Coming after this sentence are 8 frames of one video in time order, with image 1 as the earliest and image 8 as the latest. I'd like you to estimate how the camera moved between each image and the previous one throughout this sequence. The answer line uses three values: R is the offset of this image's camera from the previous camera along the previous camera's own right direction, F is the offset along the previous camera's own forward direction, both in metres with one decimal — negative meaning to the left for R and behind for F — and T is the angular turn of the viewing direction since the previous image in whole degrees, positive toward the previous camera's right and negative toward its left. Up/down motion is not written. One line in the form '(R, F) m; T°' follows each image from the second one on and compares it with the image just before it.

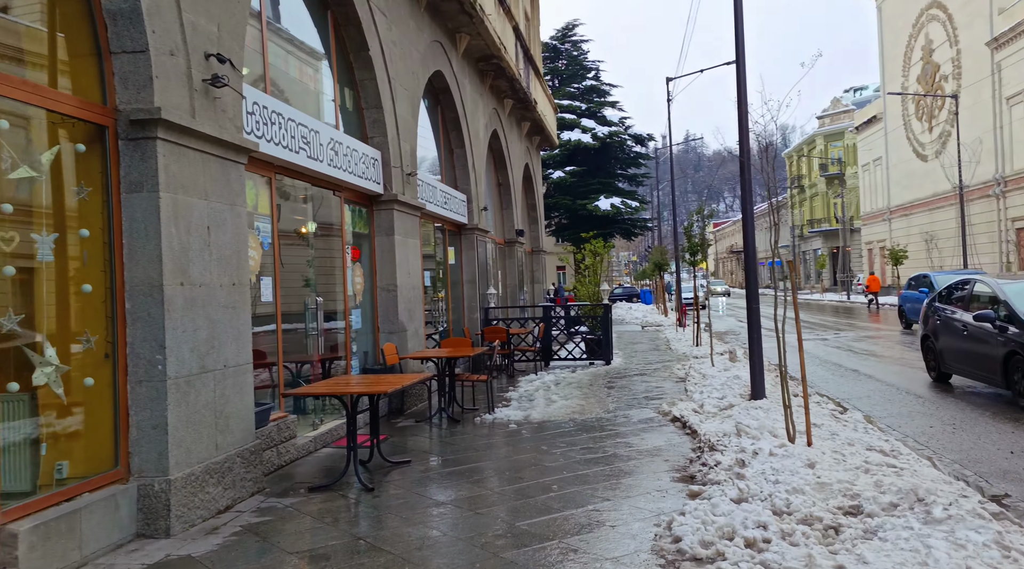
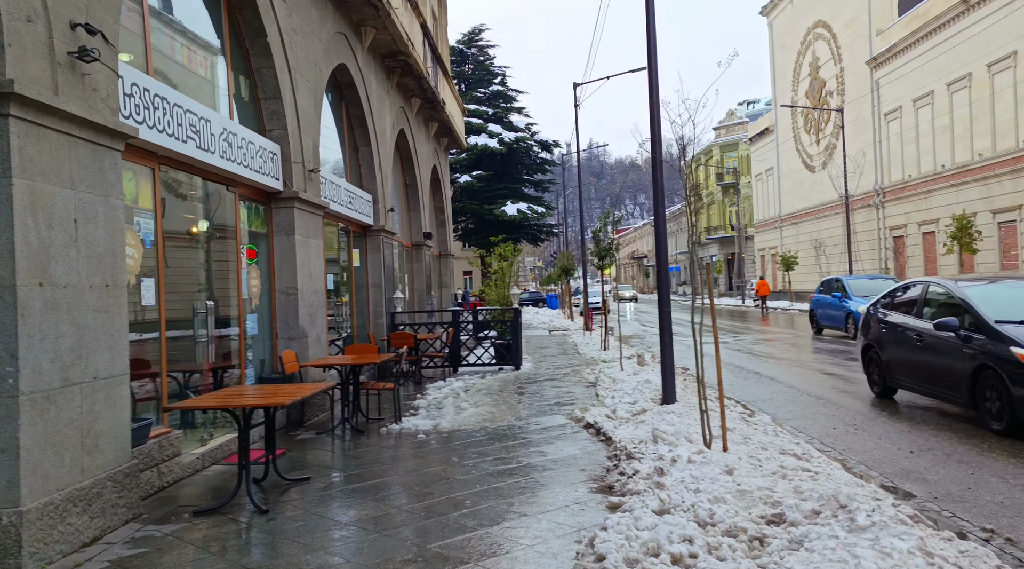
(0.0, +0.3) m; +7°
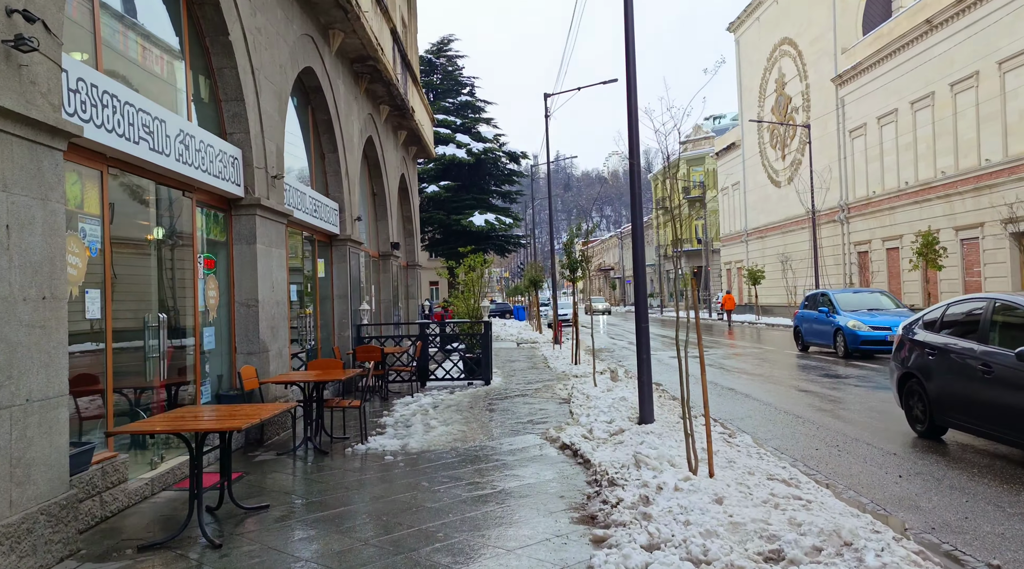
(-0.1, +0.4) m; +2°
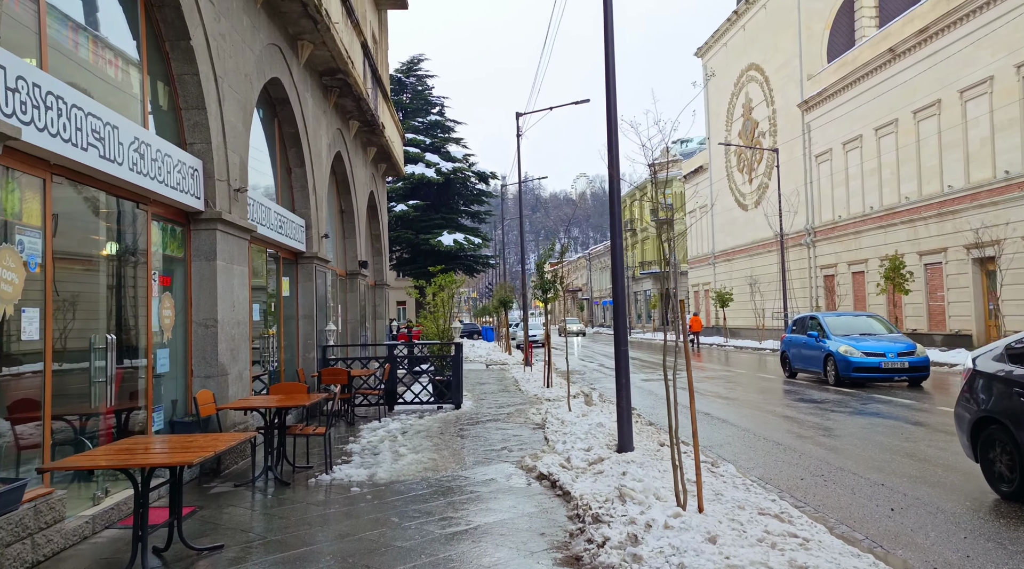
(-0.1, +0.4) m; +2°
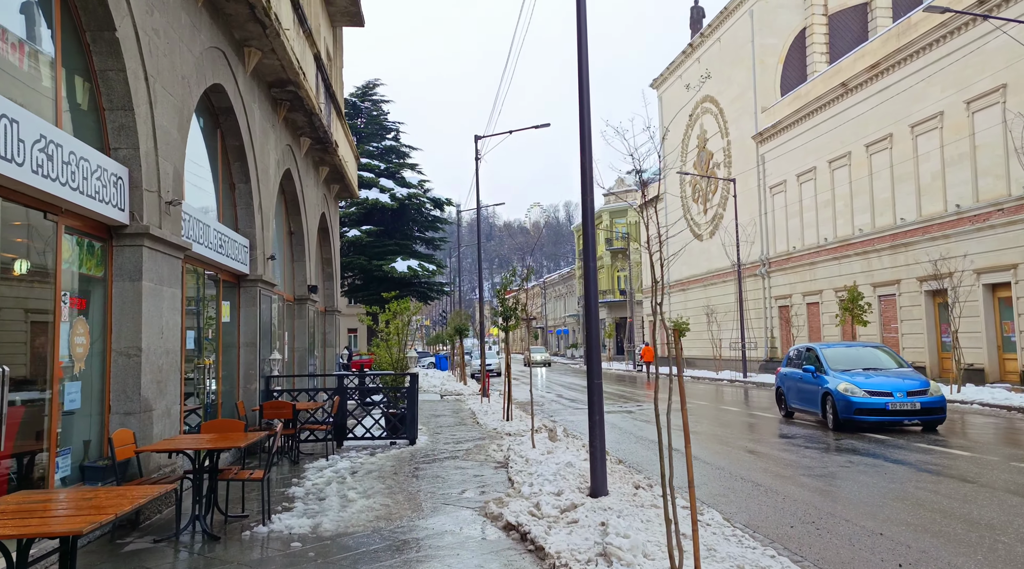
(-0.1, +0.8) m; +3°
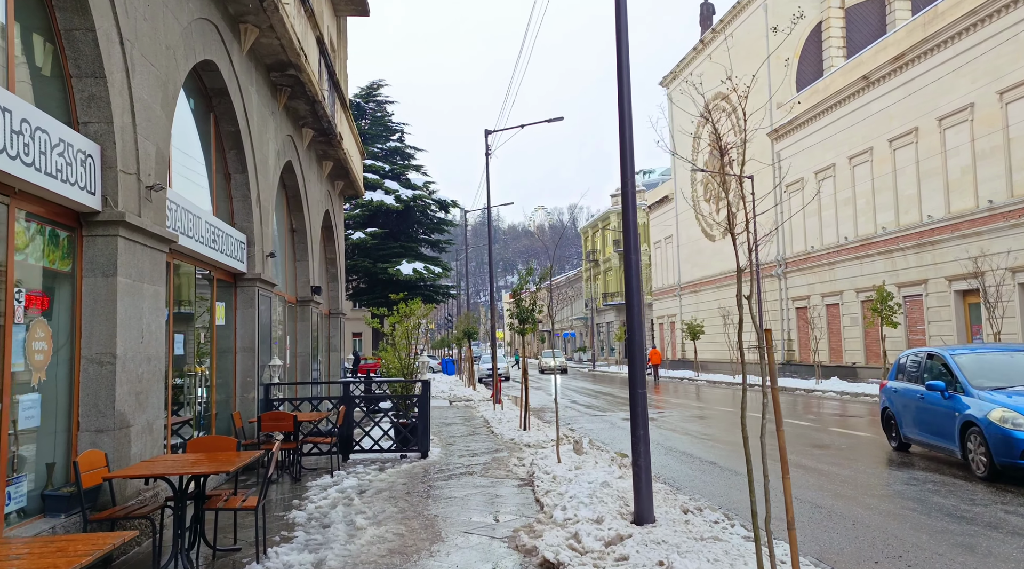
(-0.2, +1.0) m; 0°
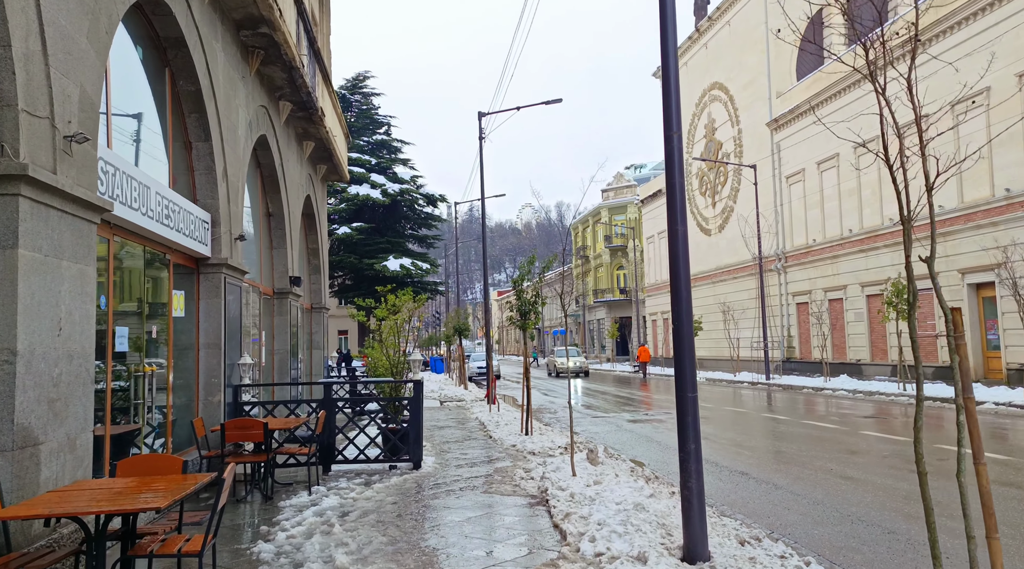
(-0.2, +1.4) m; +1°
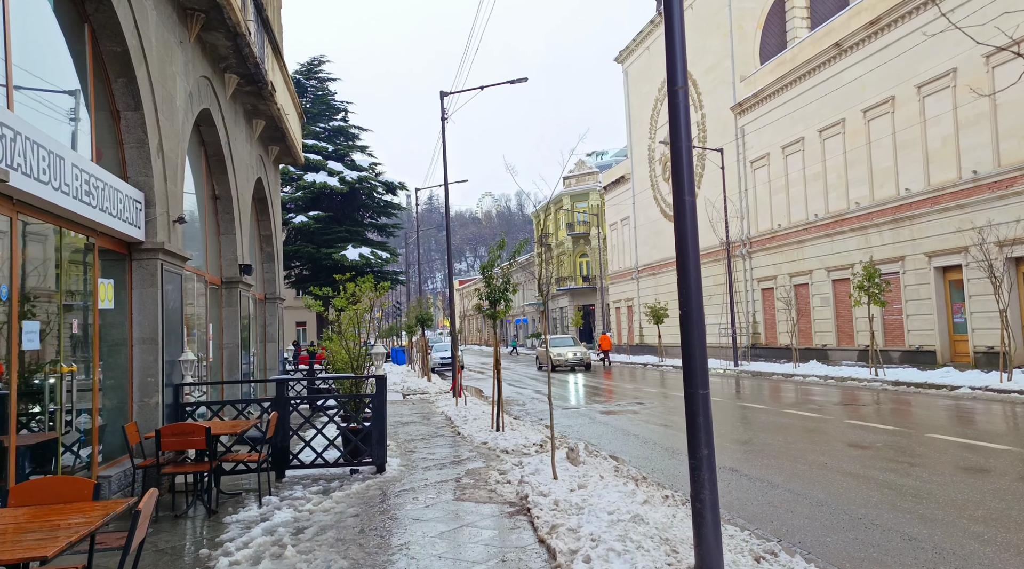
(-0.1, +0.9) m; +3°
